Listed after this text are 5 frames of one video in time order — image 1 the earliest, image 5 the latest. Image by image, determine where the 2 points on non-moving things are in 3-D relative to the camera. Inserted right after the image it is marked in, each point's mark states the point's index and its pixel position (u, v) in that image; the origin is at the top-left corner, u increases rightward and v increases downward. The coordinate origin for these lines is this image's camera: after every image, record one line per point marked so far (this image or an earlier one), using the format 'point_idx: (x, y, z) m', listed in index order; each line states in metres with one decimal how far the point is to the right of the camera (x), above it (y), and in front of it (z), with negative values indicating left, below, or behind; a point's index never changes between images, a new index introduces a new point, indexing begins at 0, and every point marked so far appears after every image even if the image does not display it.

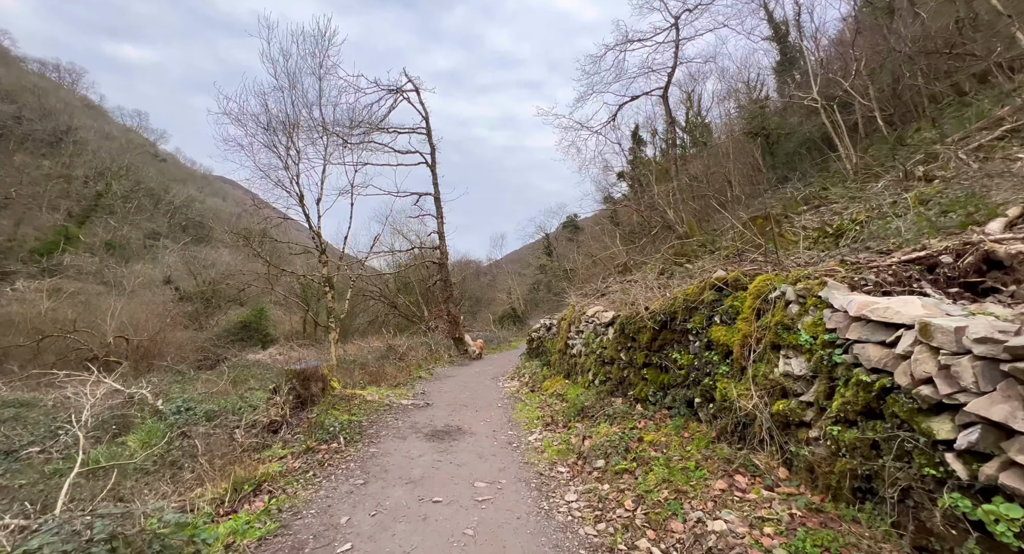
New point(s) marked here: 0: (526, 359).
0: (+0.4, -2.4, +13.3) m
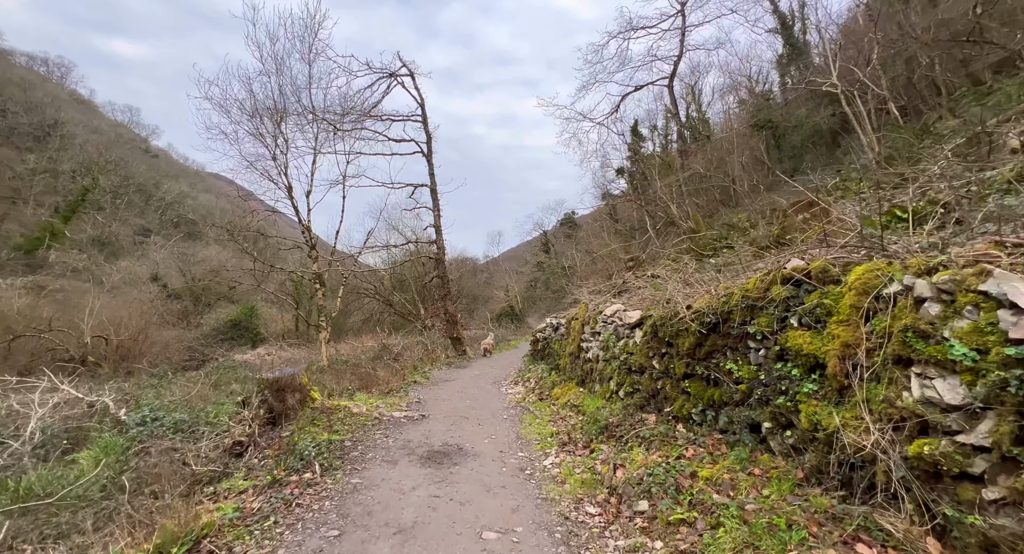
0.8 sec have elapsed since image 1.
0: (+0.5, -2.3, +12.3) m
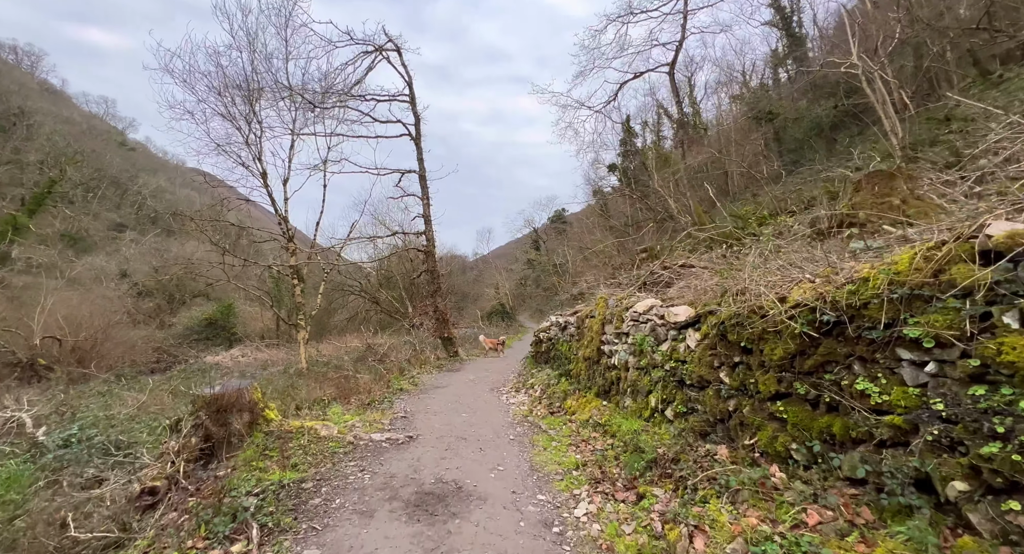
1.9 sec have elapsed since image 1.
0: (+0.5, -2.1, +10.9) m
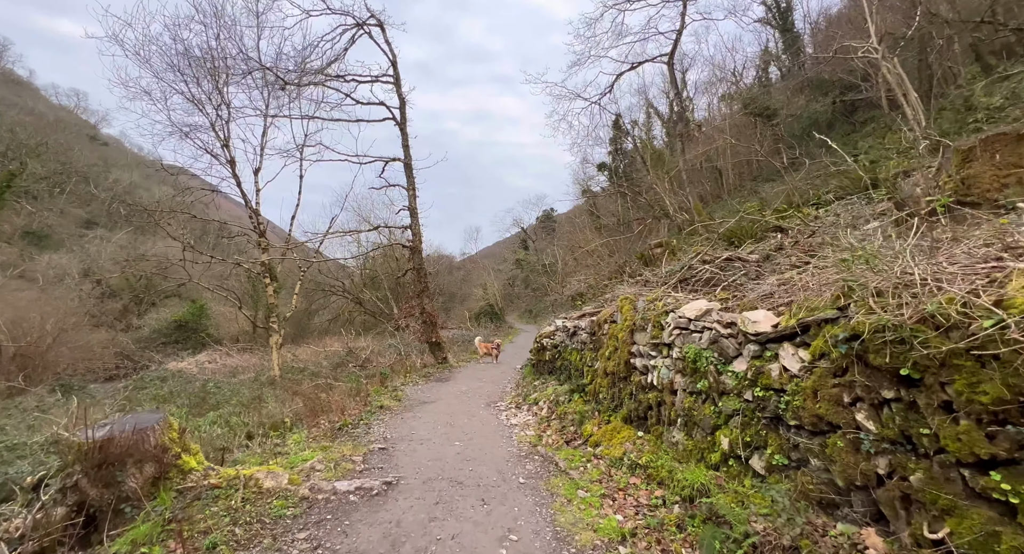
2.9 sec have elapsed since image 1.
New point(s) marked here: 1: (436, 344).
0: (+0.4, -2.1, +9.6) m
1: (-2.8, -2.4, +16.5) m
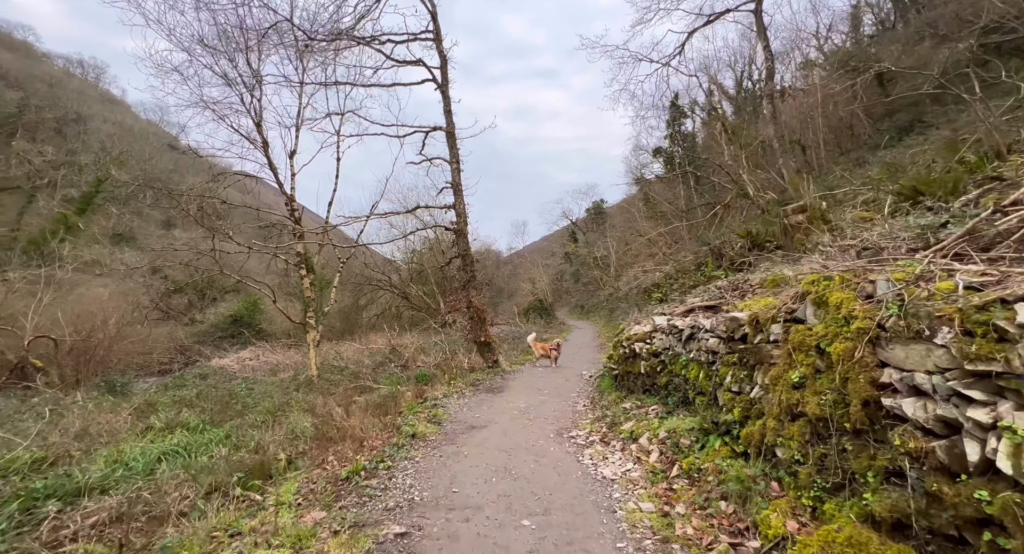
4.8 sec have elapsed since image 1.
0: (+1.6, -1.8, +7.0) m
1: (-0.8, -2.1, +14.2) m
